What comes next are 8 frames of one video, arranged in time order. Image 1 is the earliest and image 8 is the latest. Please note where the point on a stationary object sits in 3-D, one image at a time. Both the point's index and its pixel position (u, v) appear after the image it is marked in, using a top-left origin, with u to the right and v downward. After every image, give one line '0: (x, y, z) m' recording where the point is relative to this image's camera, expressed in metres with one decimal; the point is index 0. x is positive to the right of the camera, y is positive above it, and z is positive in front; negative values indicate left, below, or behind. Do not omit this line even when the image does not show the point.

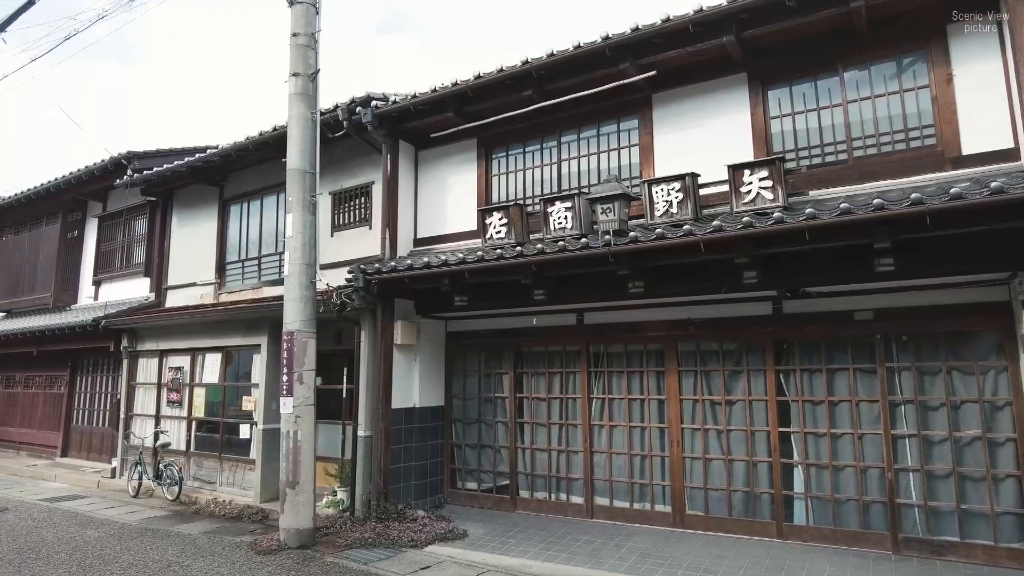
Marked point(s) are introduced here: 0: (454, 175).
0: (-0.8, +1.5, +8.3) m
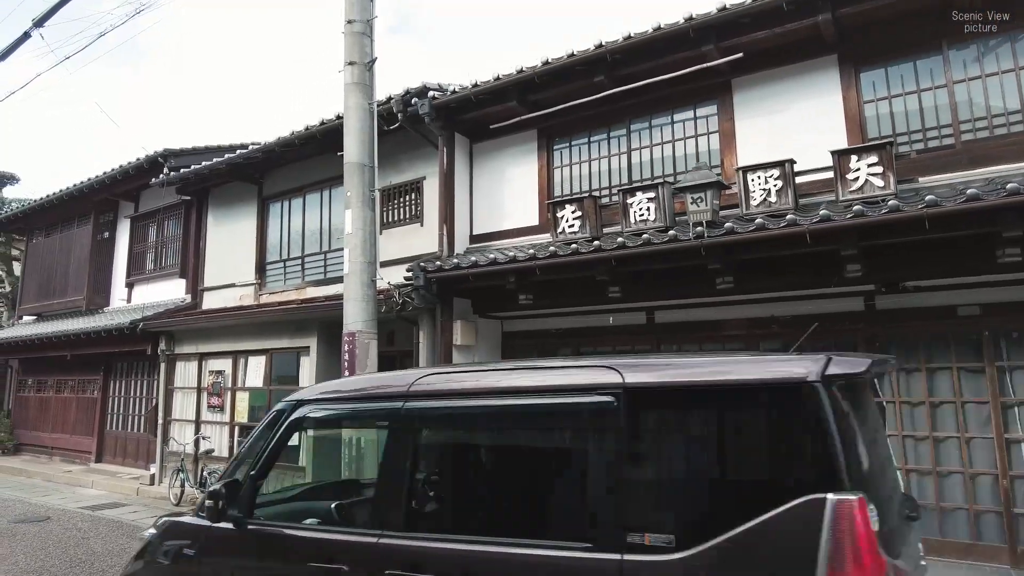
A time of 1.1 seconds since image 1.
0: (0.0, +1.5, +8.0) m
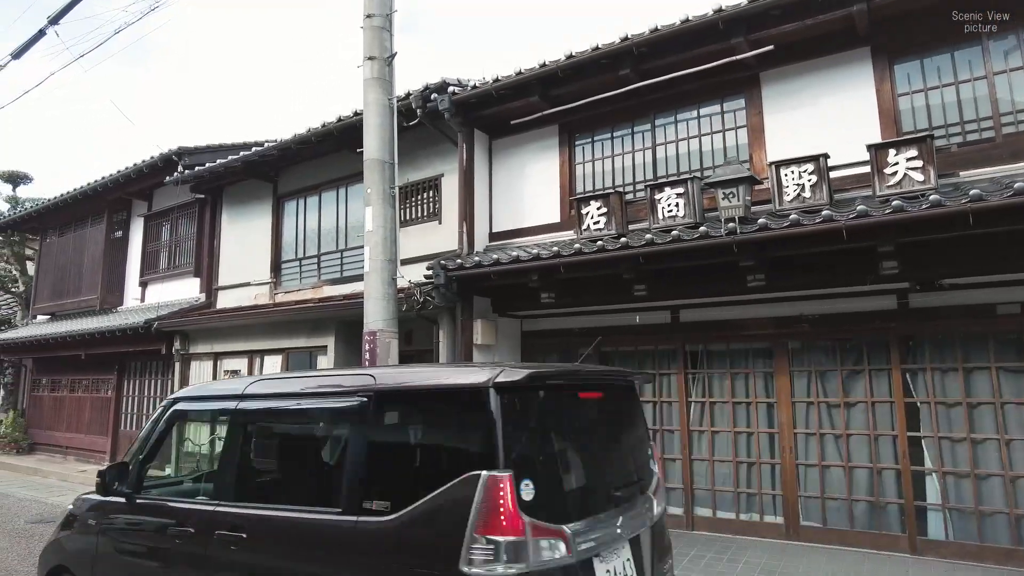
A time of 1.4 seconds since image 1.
0: (+0.2, +1.5, +7.9) m
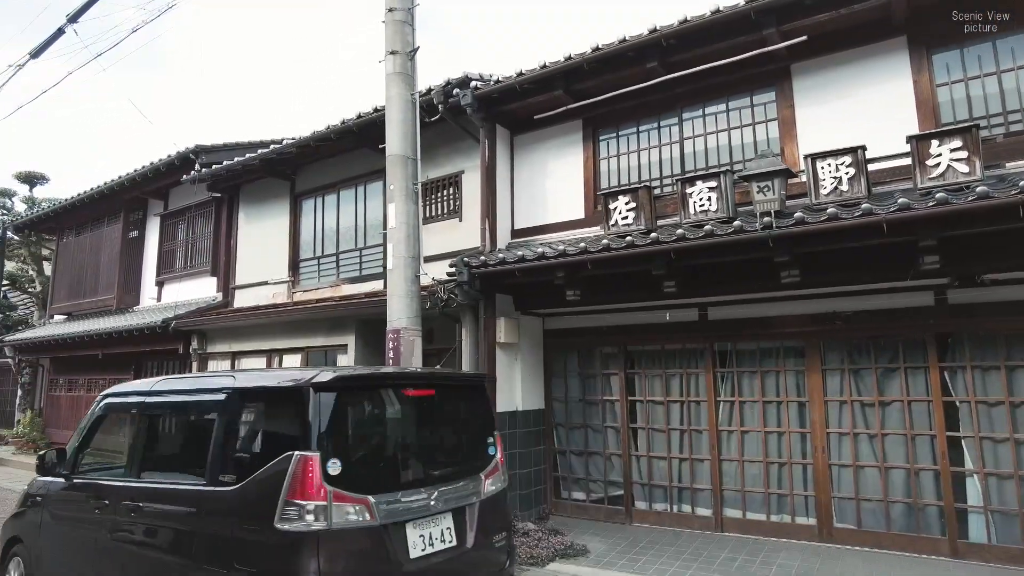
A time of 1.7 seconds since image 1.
0: (+0.5, +1.6, +7.7) m
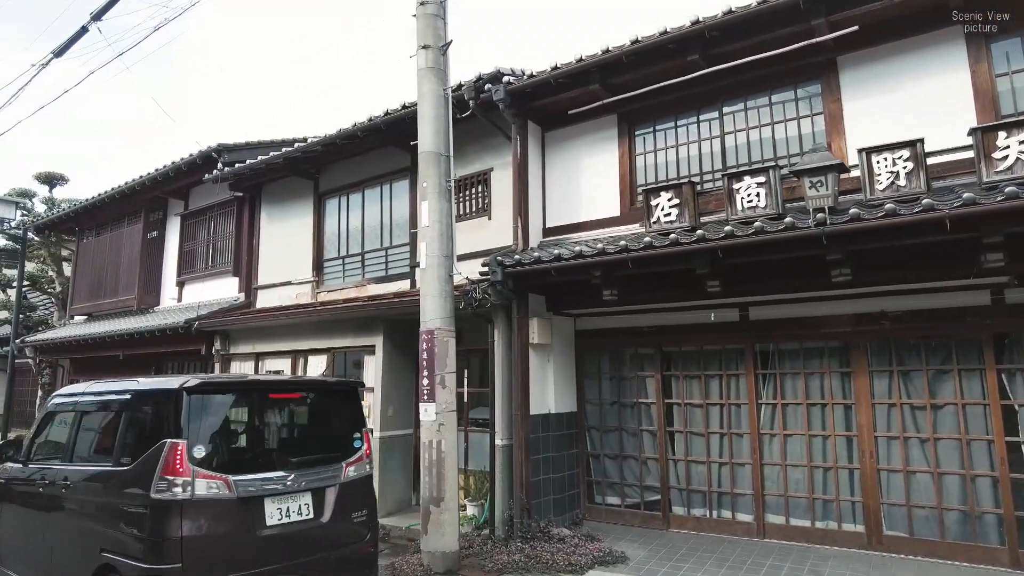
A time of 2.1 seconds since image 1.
0: (+0.9, +1.6, +7.6) m
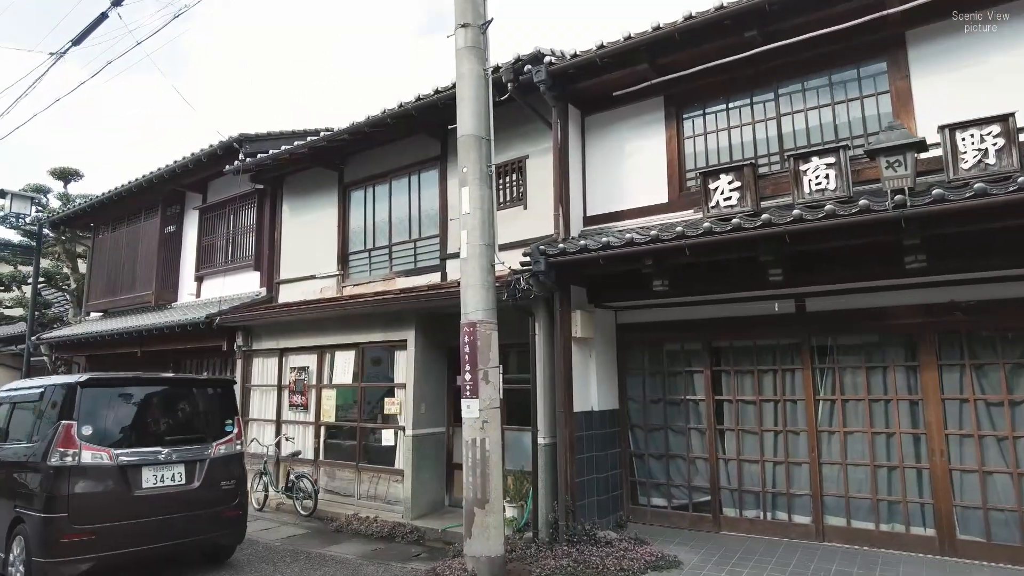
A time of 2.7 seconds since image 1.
0: (+1.4, +1.7, +7.2) m
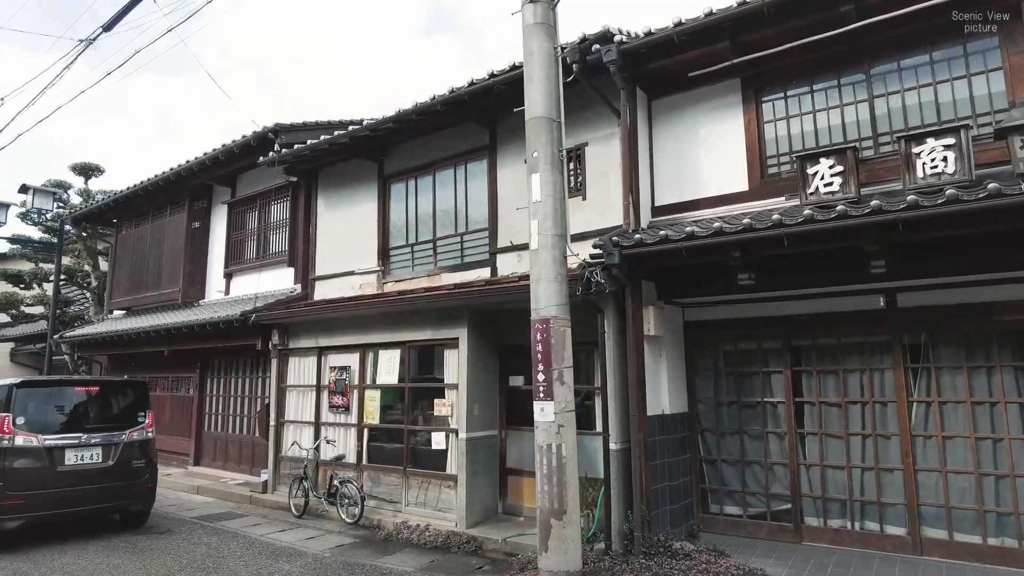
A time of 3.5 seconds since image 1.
0: (+2.1, +1.7, +6.8) m
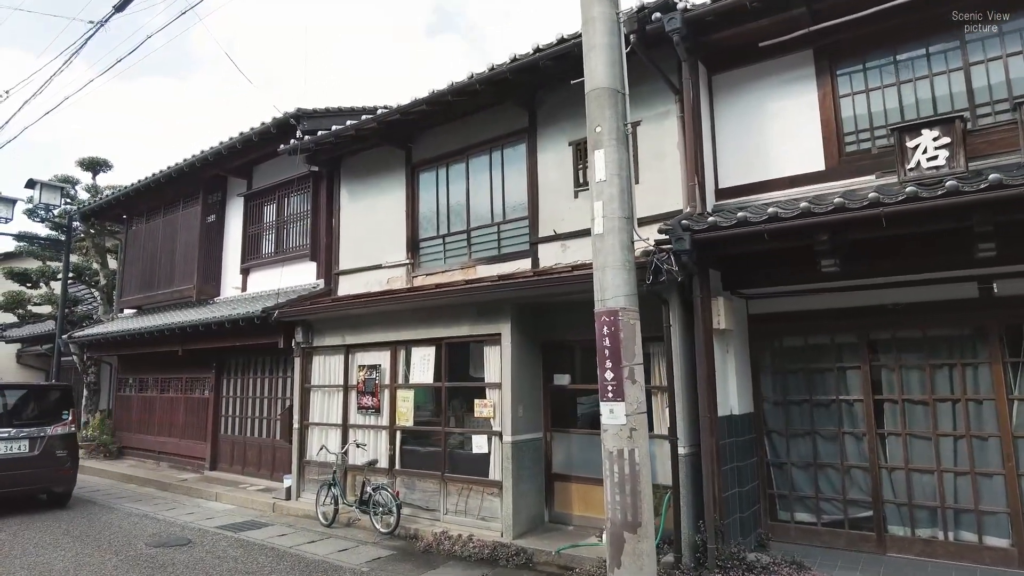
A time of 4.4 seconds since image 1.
0: (+2.6, +1.8, +6.2) m
